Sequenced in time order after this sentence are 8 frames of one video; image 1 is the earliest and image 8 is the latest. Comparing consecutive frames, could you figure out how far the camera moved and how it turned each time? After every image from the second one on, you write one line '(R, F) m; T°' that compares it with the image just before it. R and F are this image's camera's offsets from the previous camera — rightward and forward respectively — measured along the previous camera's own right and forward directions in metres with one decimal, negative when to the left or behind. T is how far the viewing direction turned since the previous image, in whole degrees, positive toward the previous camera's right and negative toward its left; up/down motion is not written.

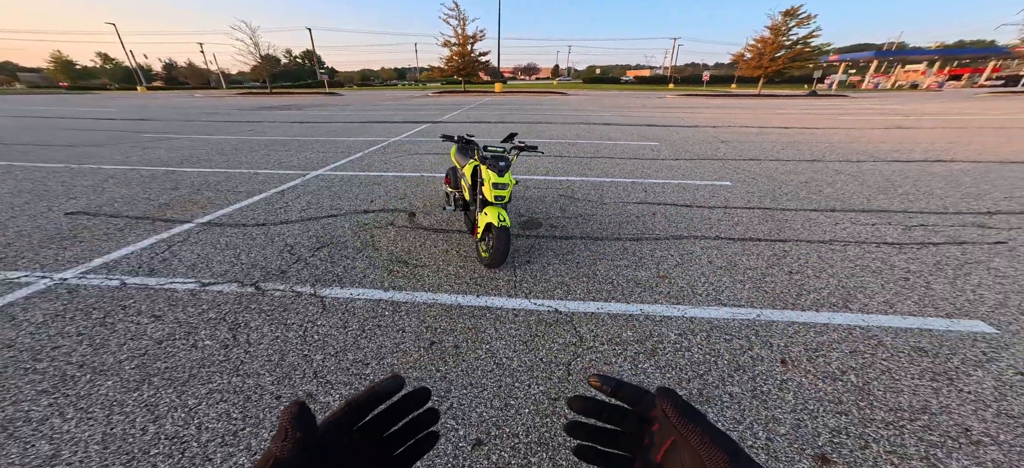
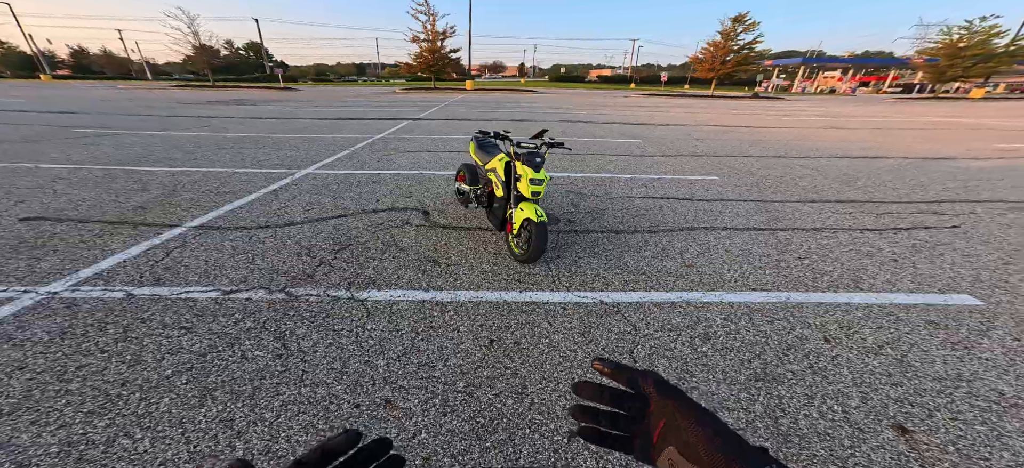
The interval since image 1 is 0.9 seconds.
(-0.6, 0.0) m; +6°
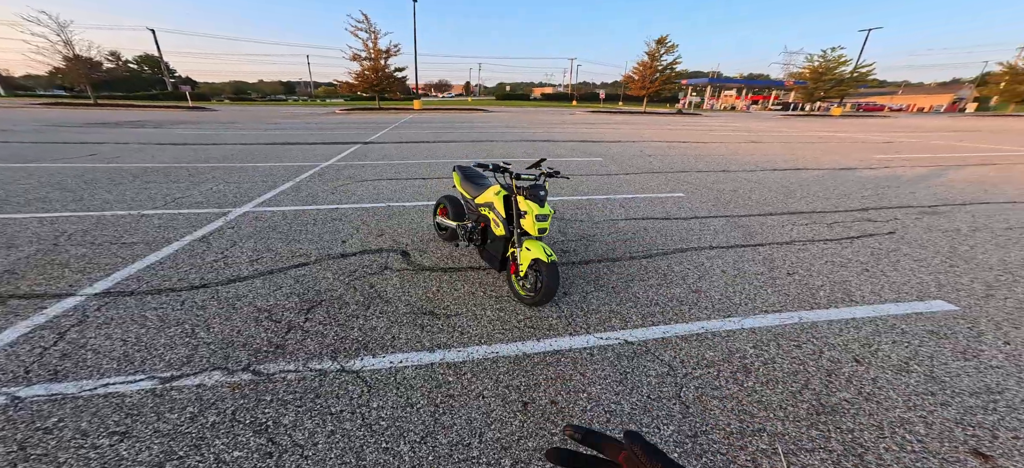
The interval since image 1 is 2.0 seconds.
(-0.5, +0.3) m; +9°
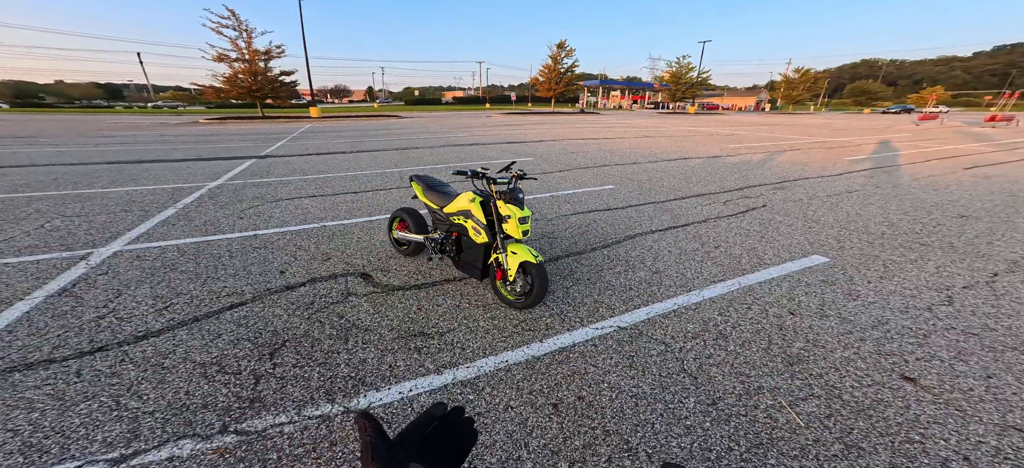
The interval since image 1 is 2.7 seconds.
(-0.6, +0.1) m; +15°
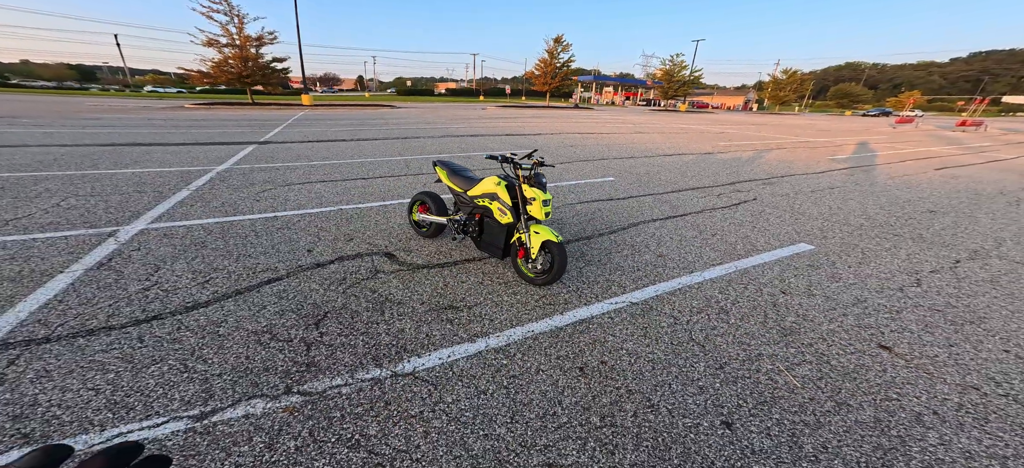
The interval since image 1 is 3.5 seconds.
(-0.3, -0.2) m; +2°
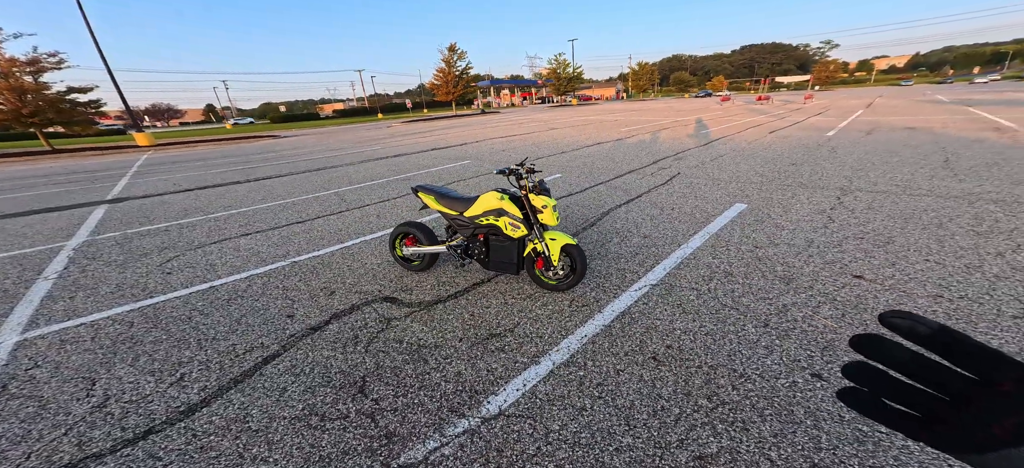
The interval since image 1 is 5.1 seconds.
(-0.8, +0.2) m; +14°
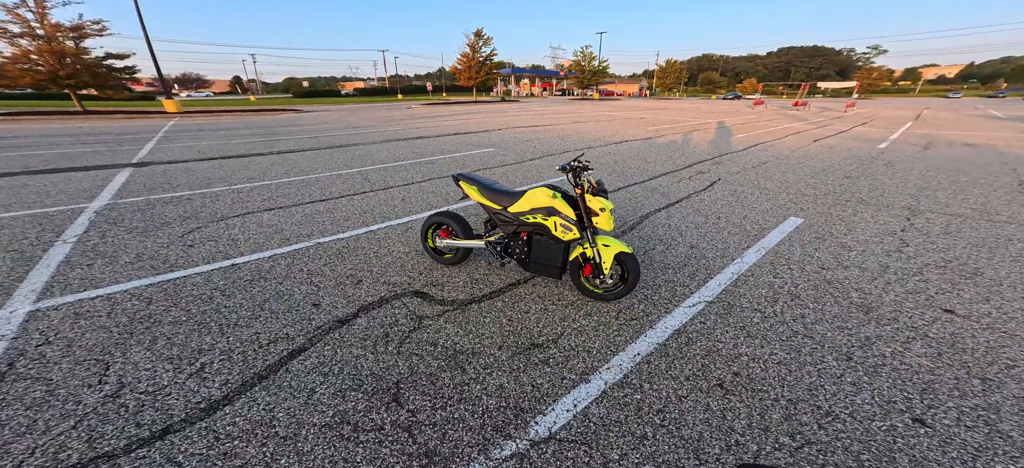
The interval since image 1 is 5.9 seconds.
(-0.3, +0.2) m; -2°
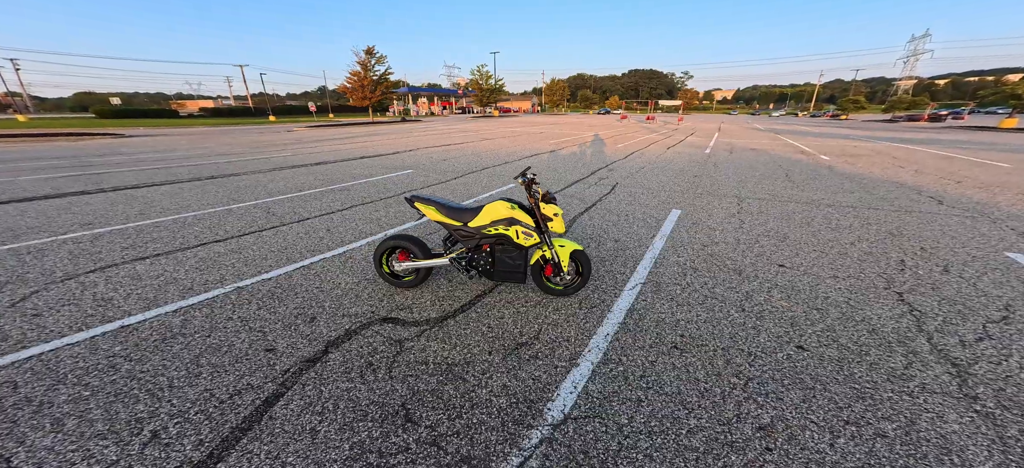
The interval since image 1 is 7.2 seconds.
(-0.6, -0.1) m; +17°
